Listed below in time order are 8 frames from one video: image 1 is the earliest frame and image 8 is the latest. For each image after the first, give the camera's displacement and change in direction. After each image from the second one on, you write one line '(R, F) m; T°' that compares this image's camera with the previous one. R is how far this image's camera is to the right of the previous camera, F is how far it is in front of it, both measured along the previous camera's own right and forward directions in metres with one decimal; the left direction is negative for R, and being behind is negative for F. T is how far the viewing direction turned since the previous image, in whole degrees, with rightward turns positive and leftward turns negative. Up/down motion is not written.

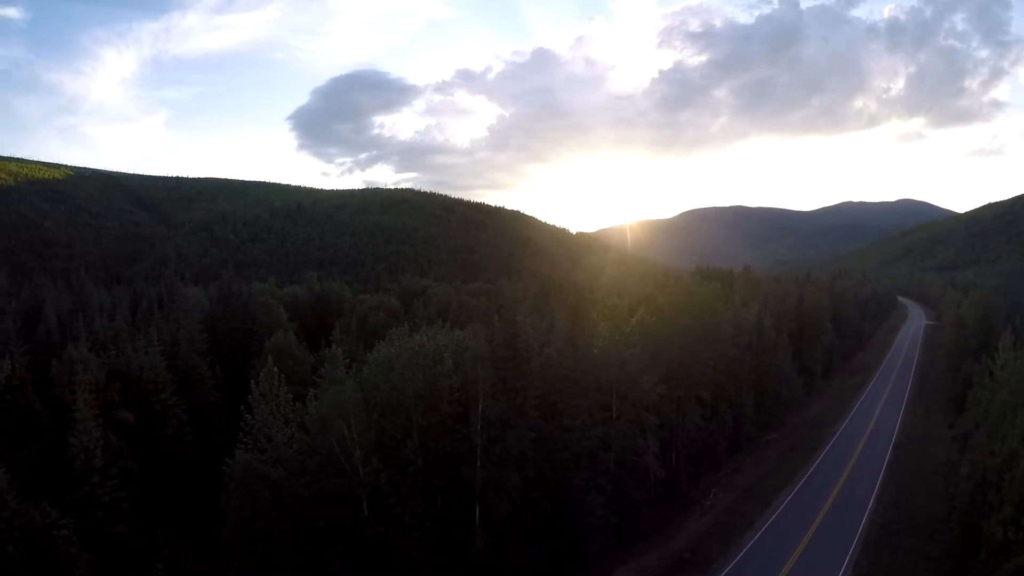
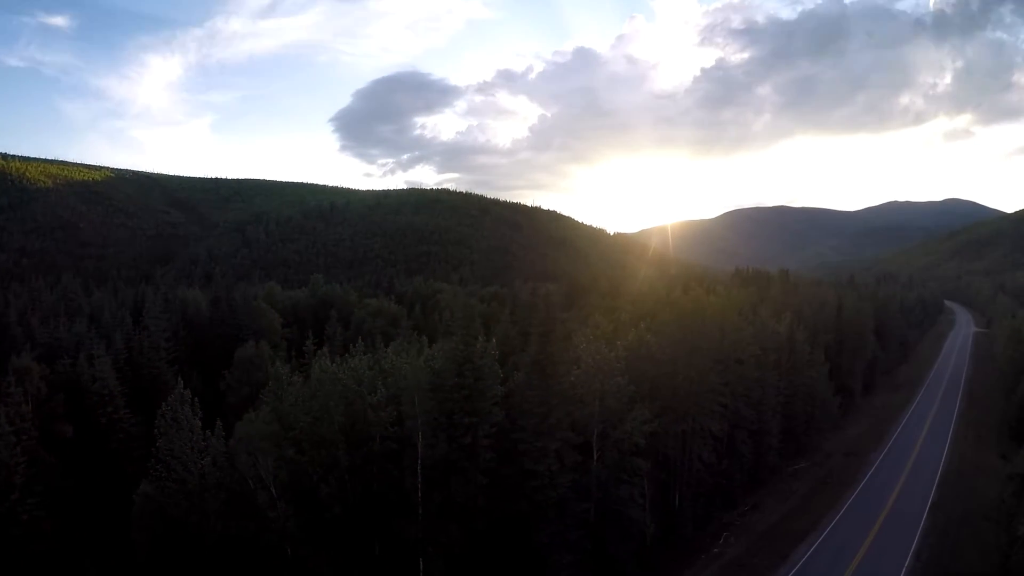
(+5.7, +8.7) m; -4°
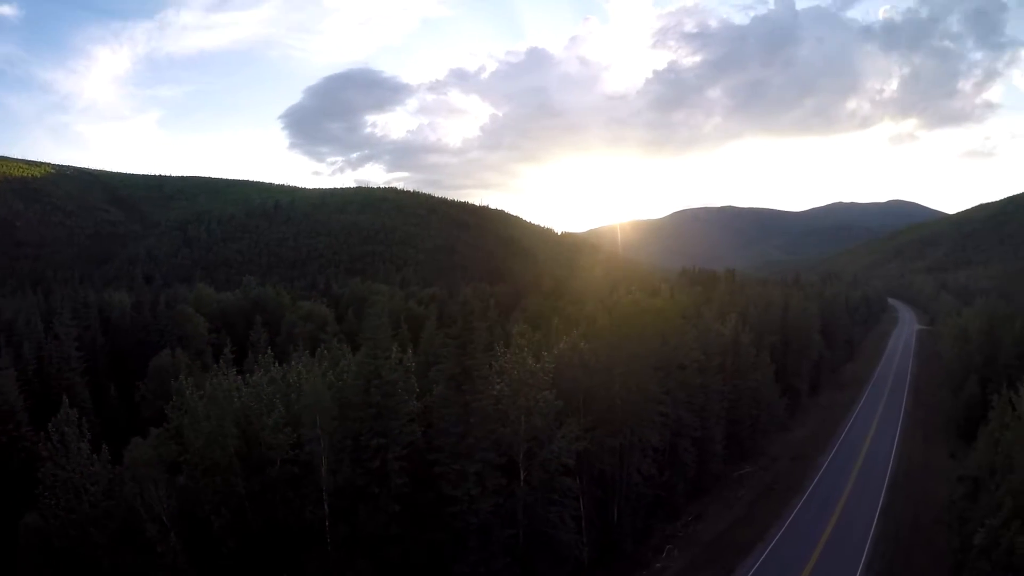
(+2.3, +4.3) m; +4°
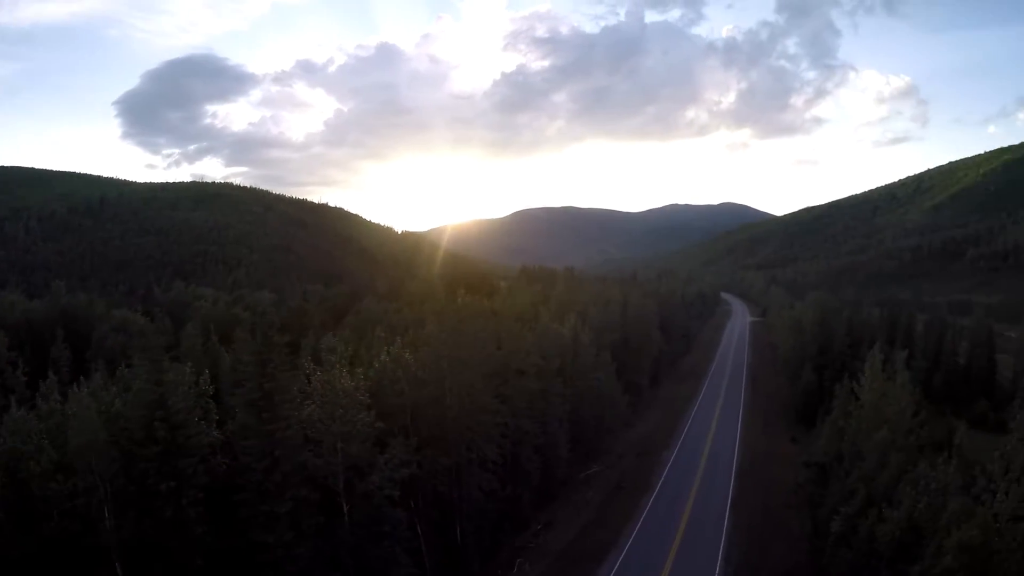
(+1.6, +4.6) m; +13°
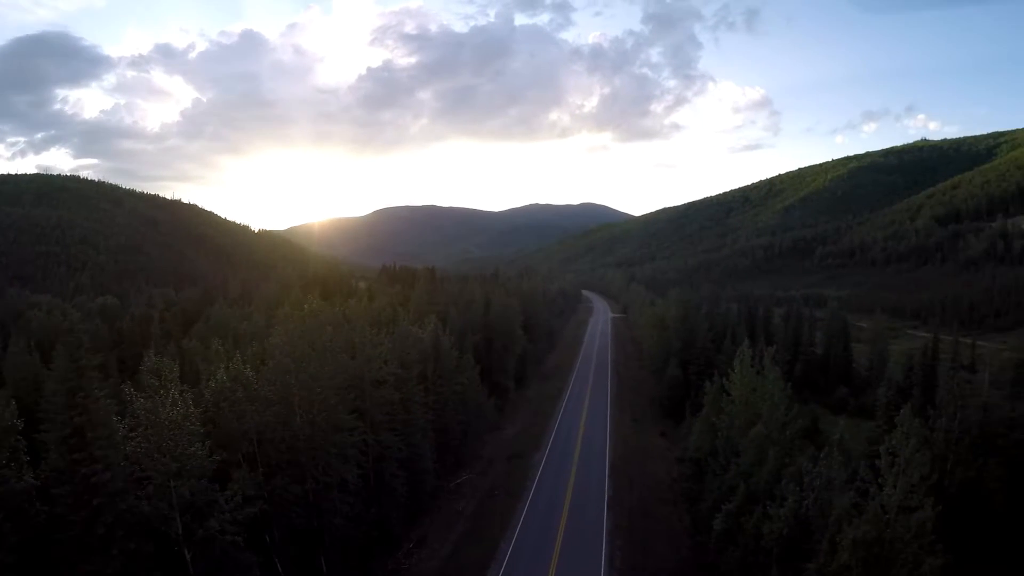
(+0.5, +2.3) m; +10°
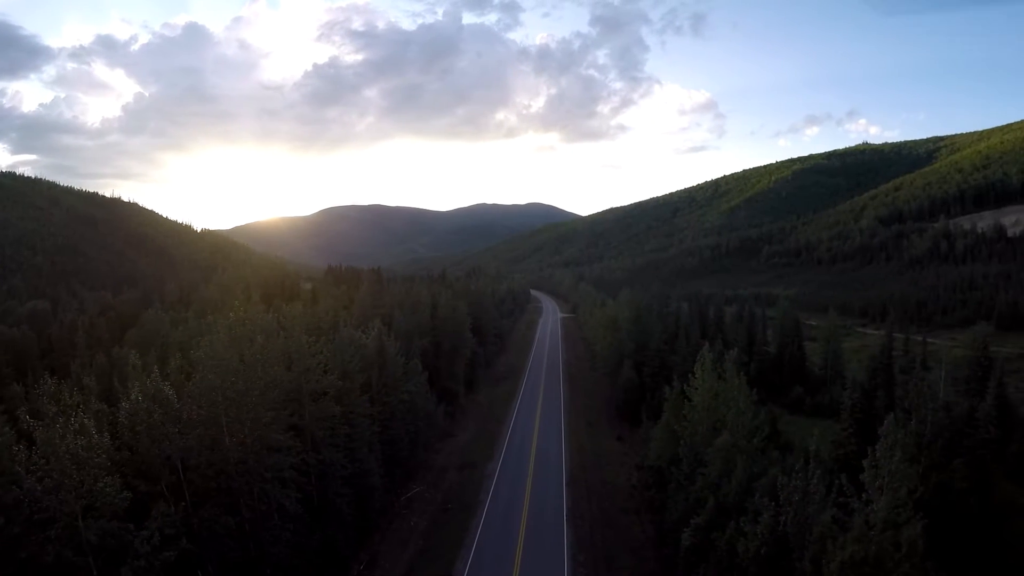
(-0.2, +1.7) m; +4°
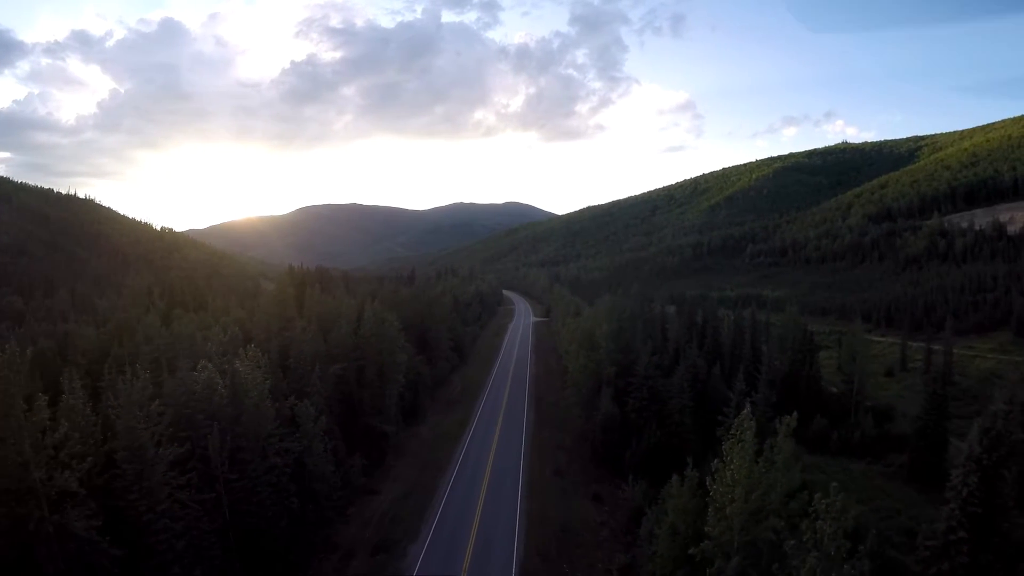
(+1.7, +9.6) m; +2°
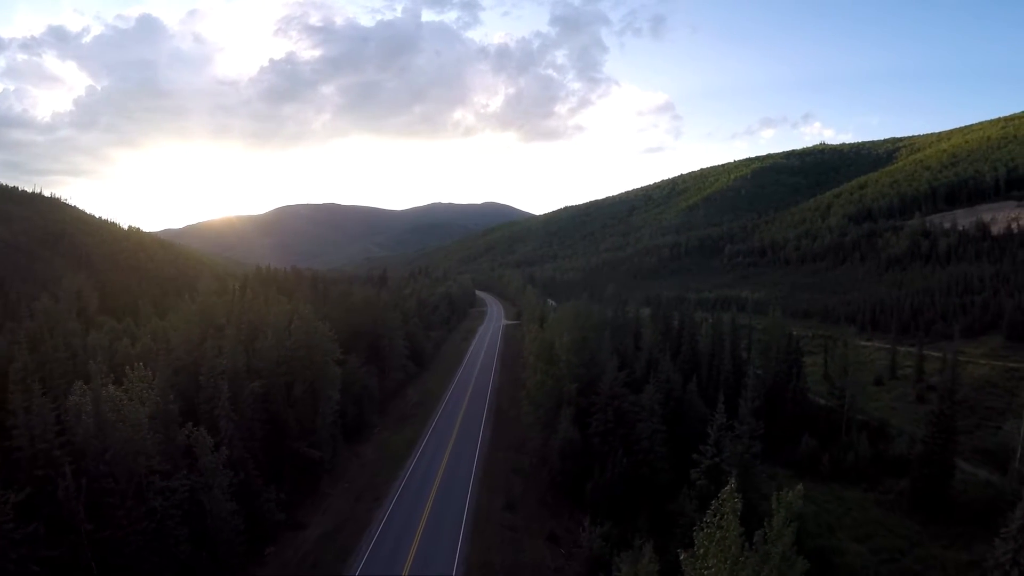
(+1.5, +4.4) m; +2°
